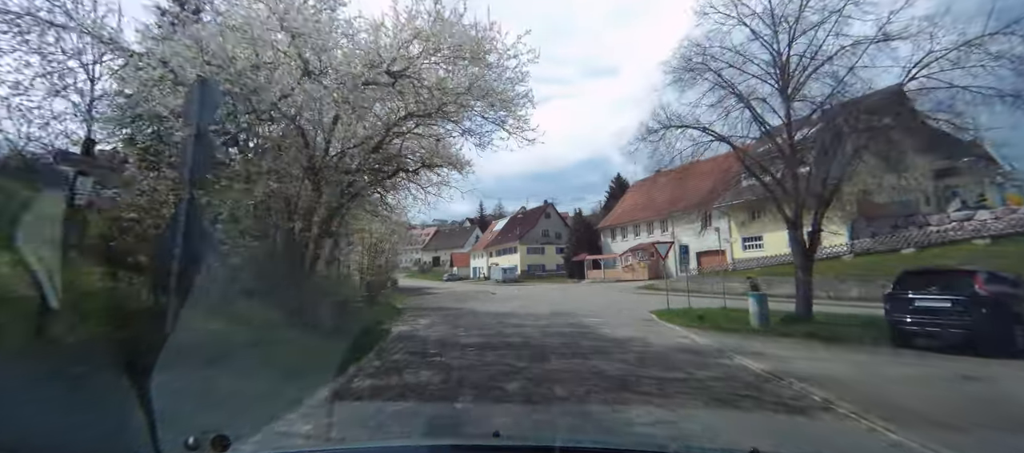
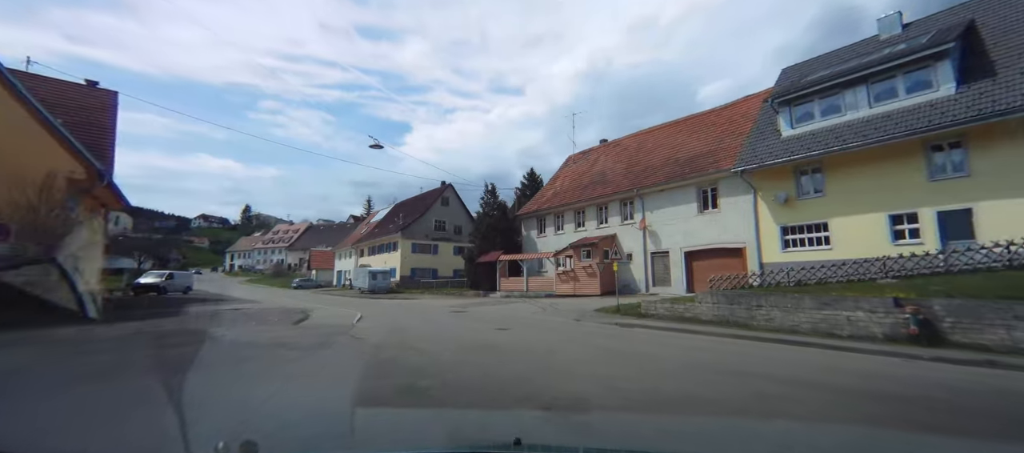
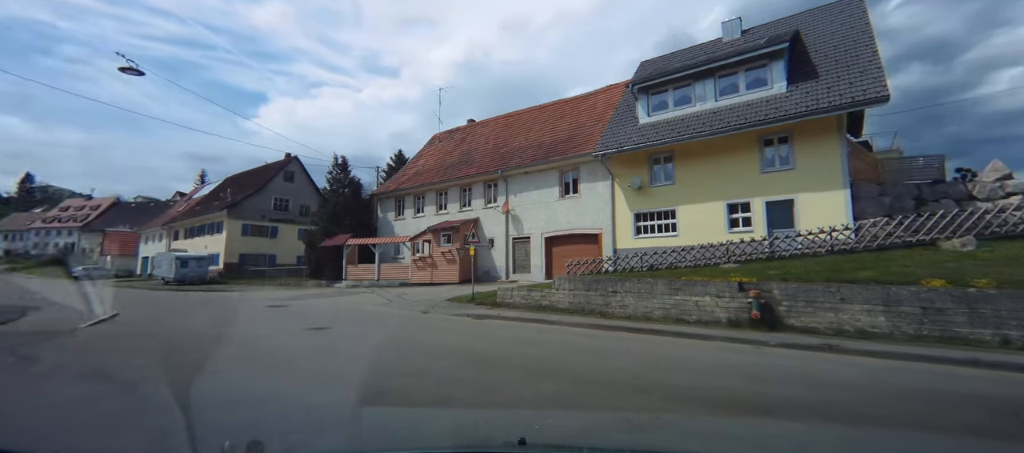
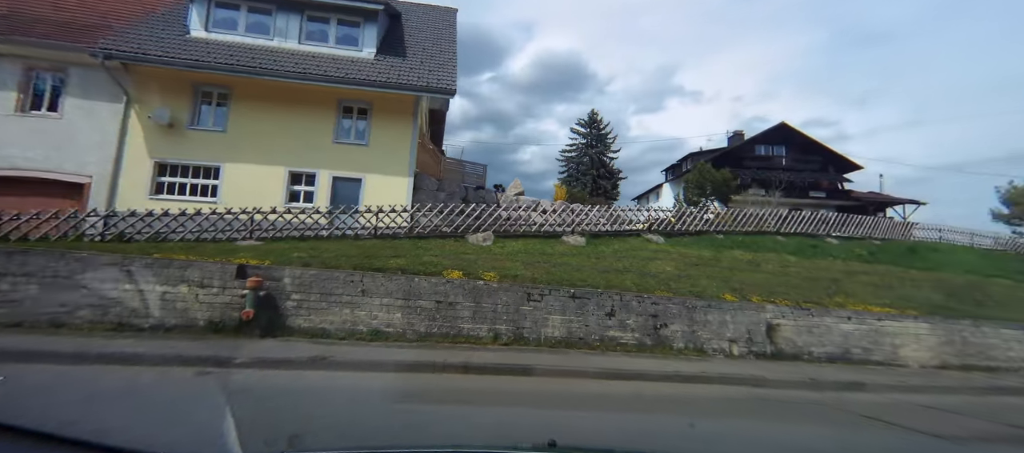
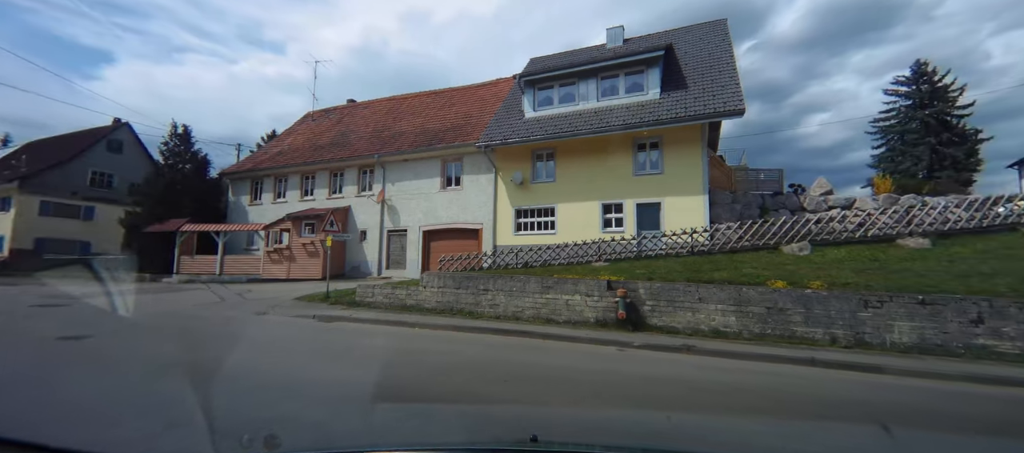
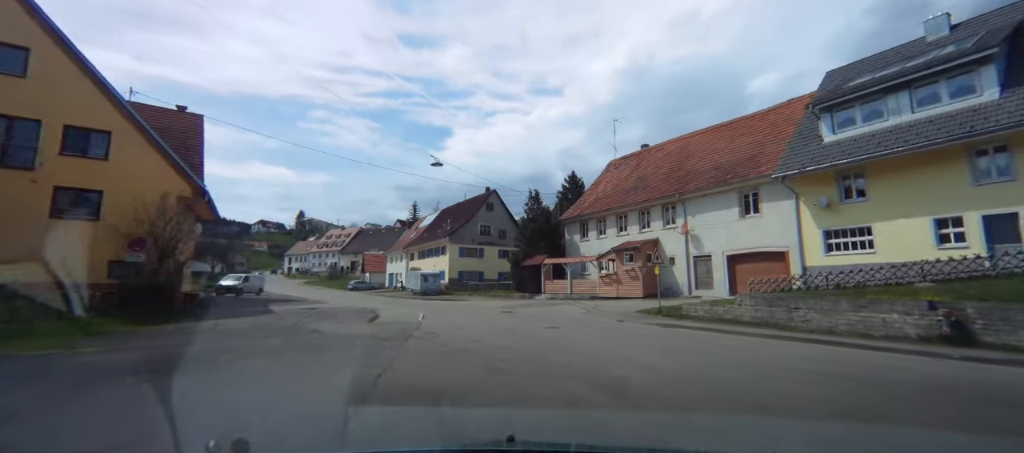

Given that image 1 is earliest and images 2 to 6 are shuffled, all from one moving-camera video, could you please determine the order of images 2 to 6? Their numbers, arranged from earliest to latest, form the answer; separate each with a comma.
6, 2, 3, 5, 4
